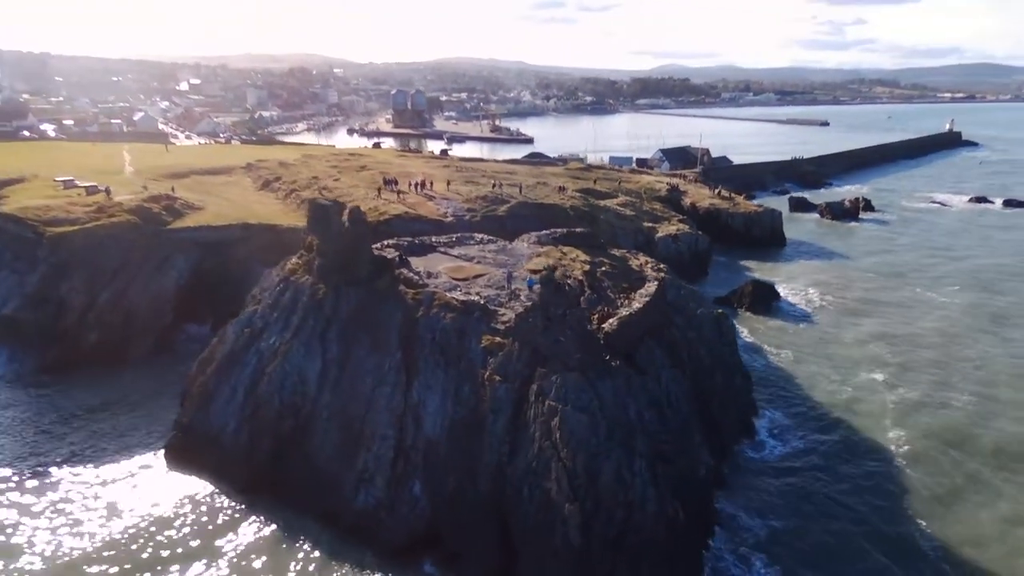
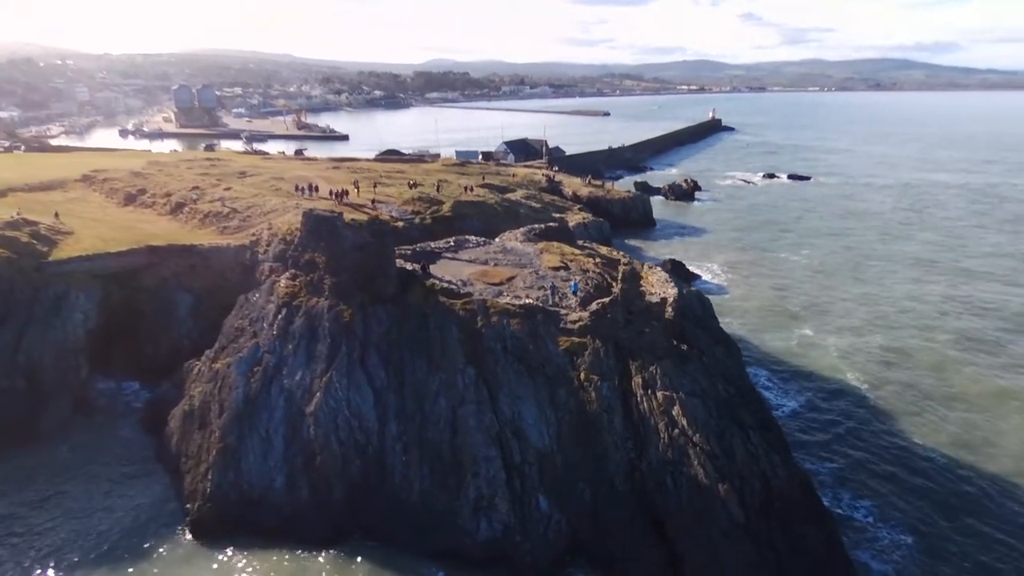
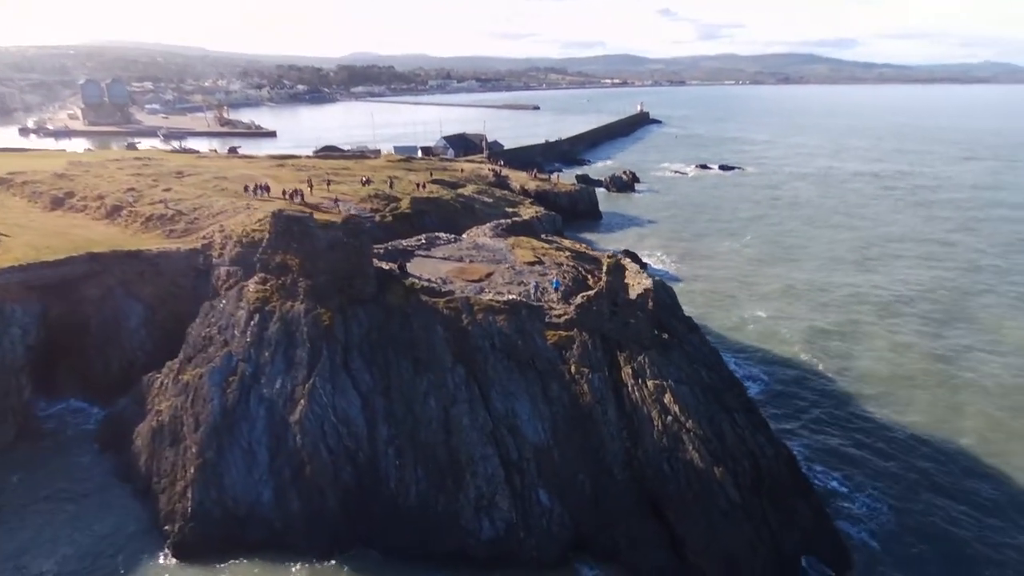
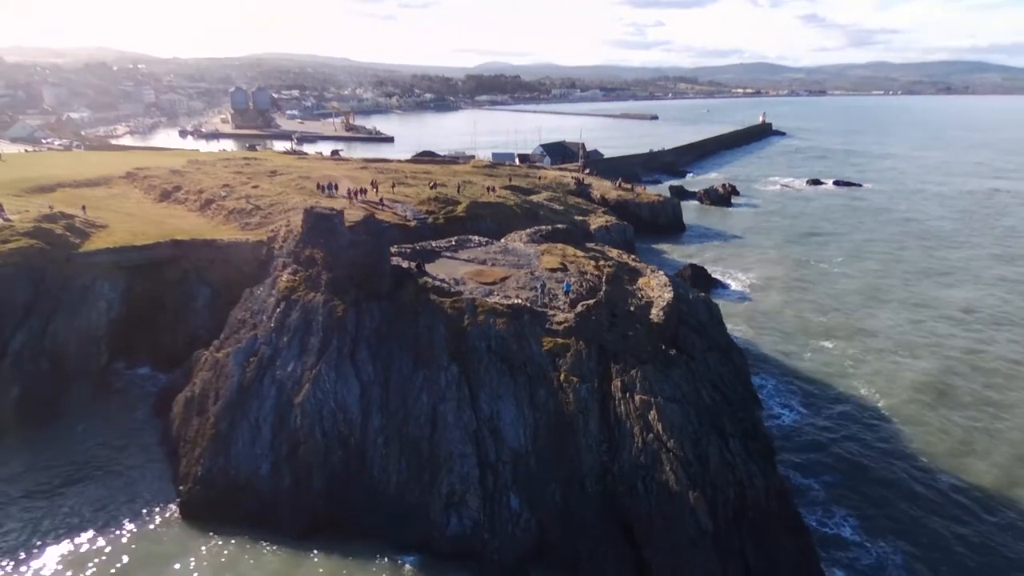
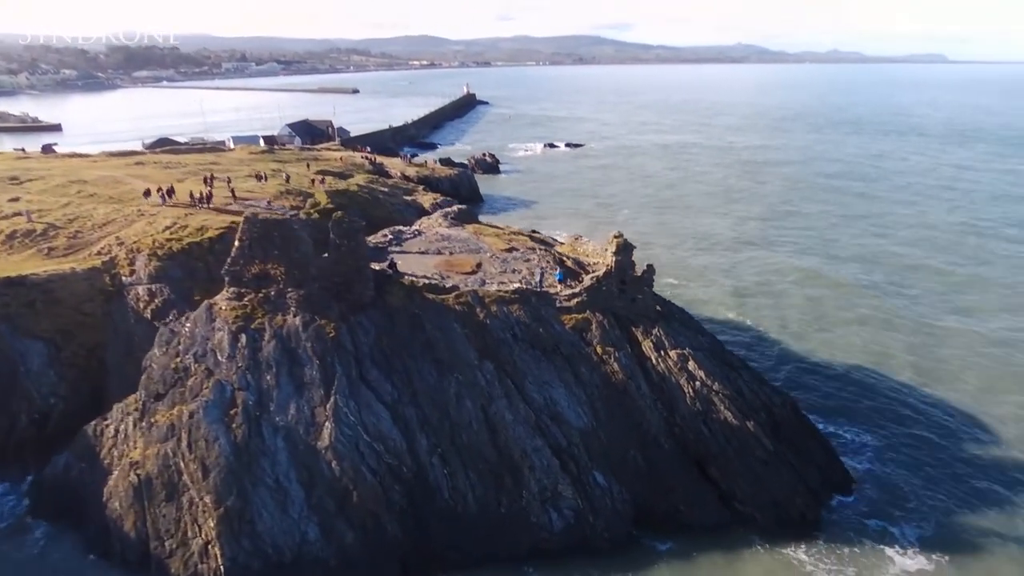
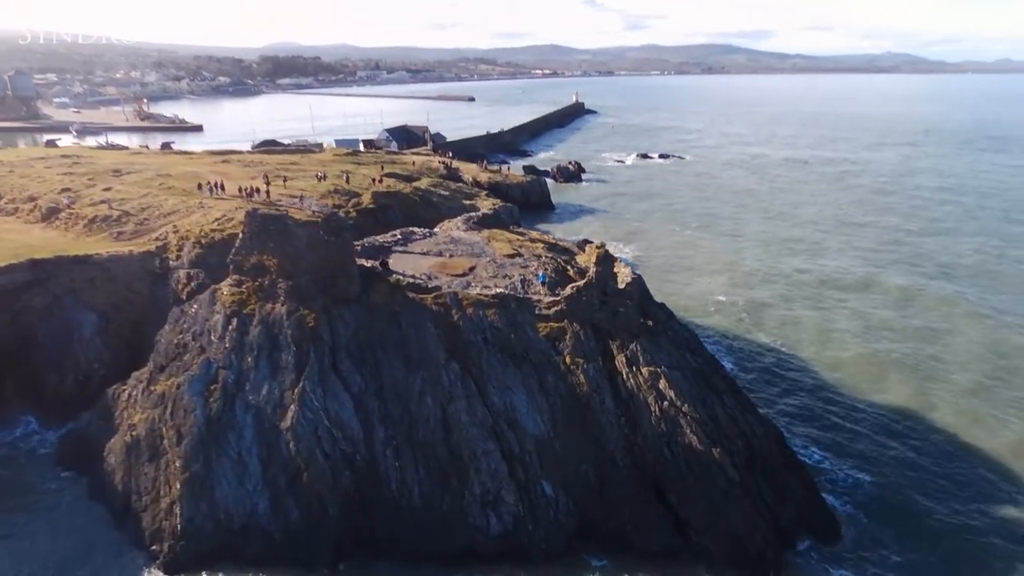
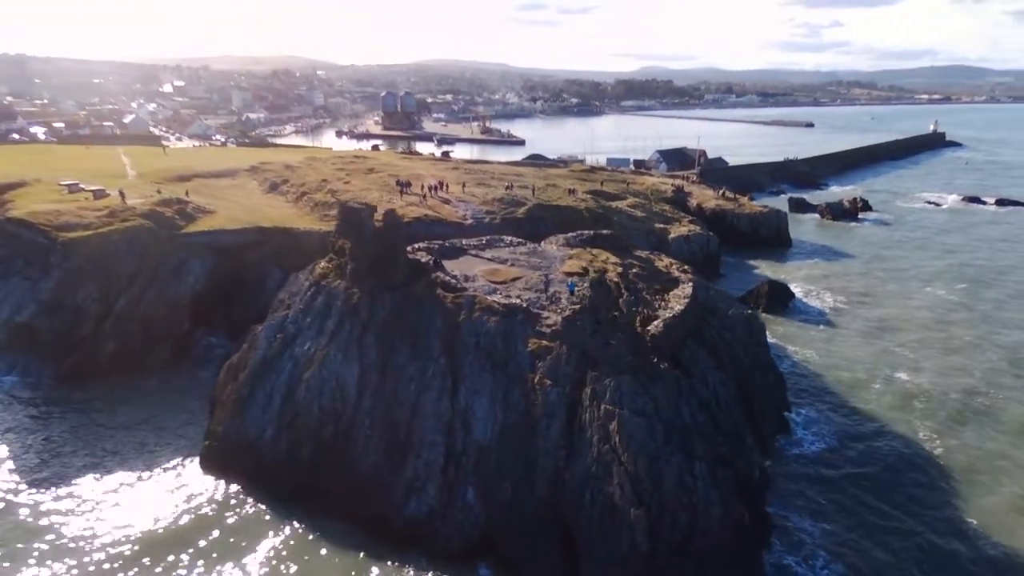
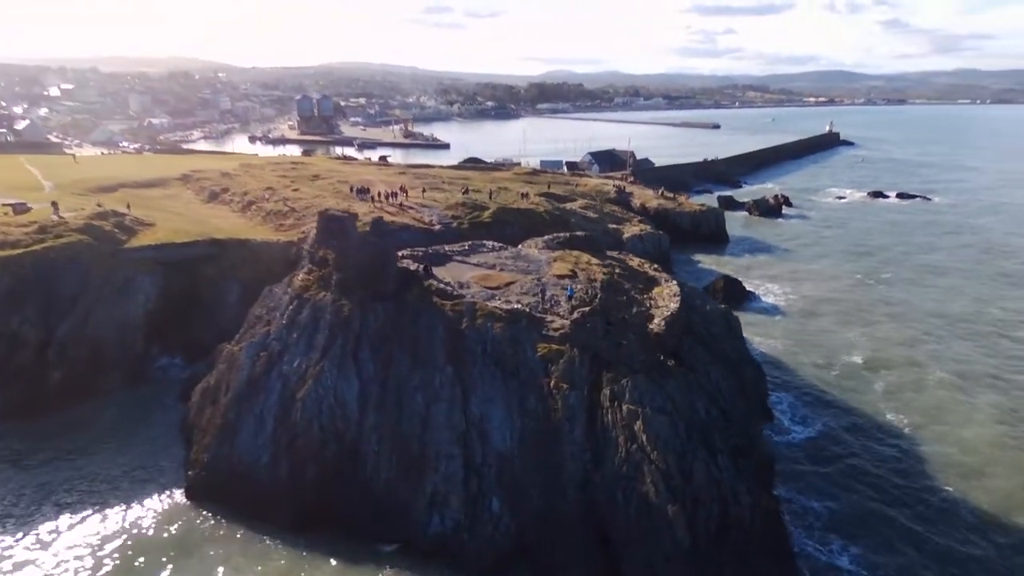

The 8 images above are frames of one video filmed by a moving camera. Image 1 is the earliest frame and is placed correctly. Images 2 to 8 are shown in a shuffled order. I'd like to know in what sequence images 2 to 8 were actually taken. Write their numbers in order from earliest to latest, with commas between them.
7, 8, 4, 2, 3, 6, 5
